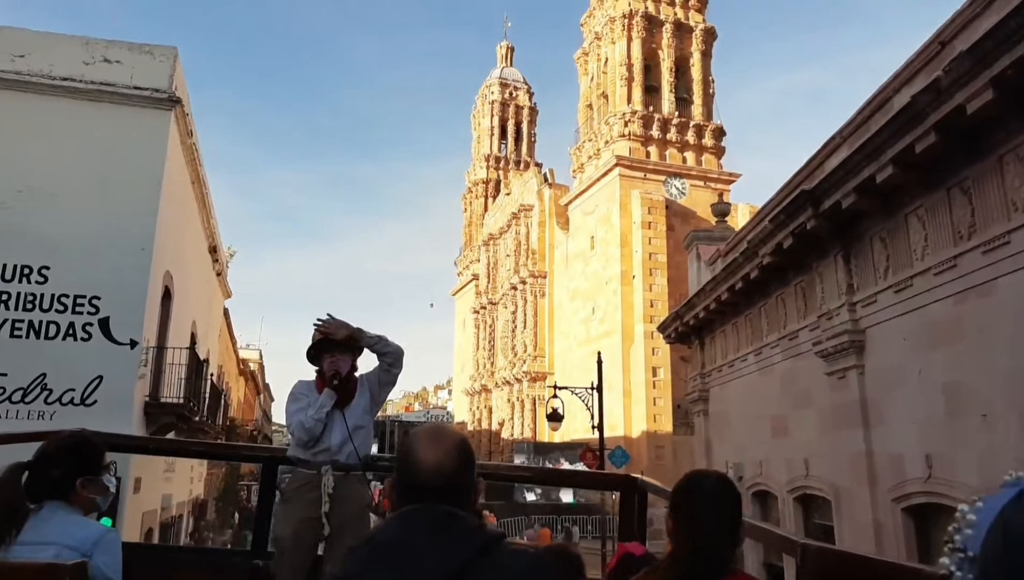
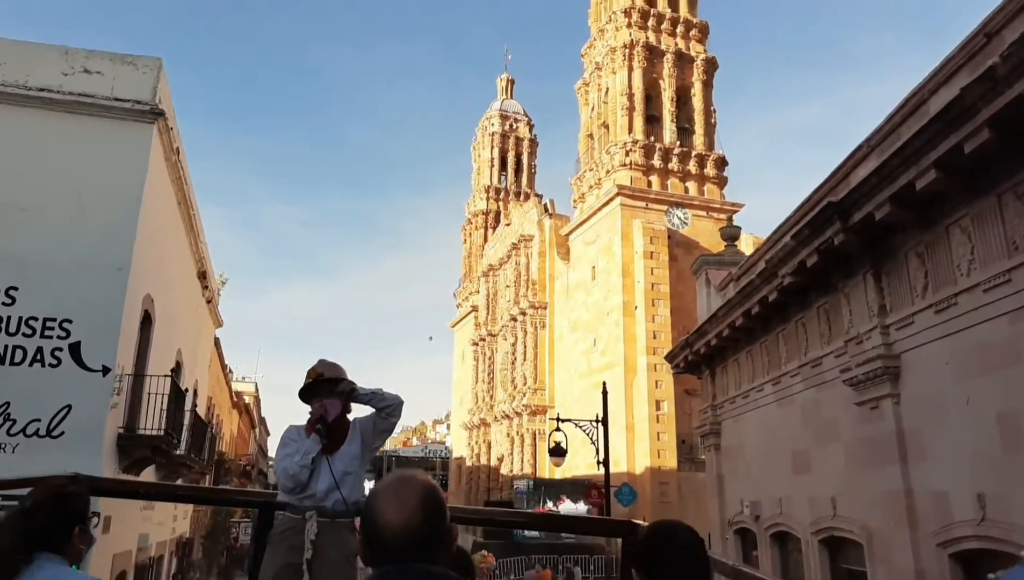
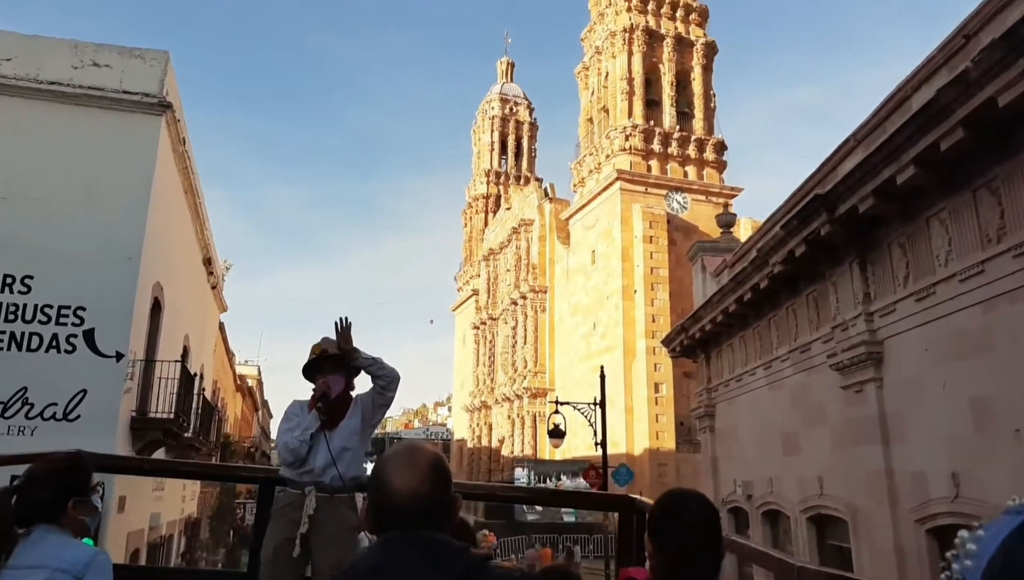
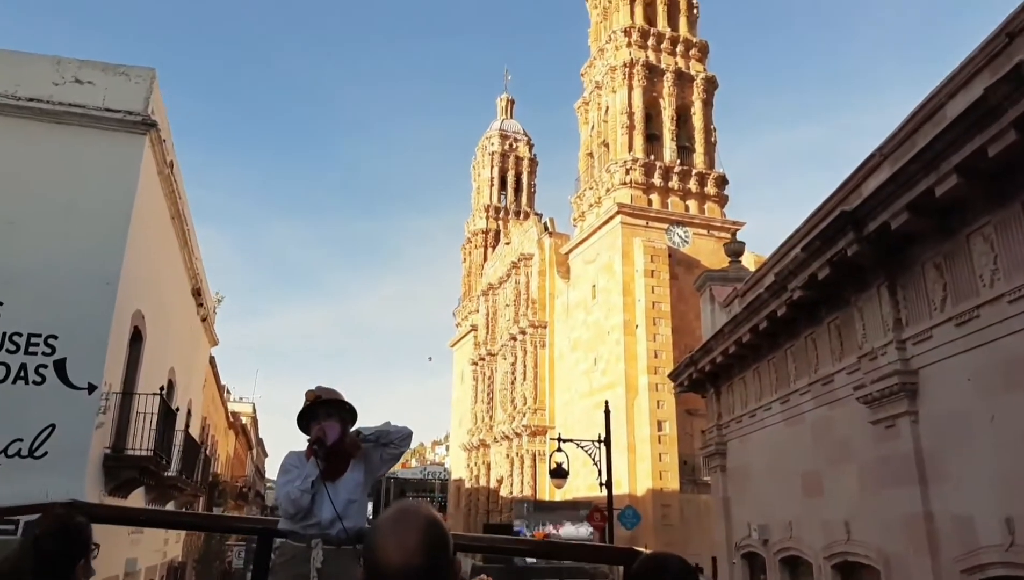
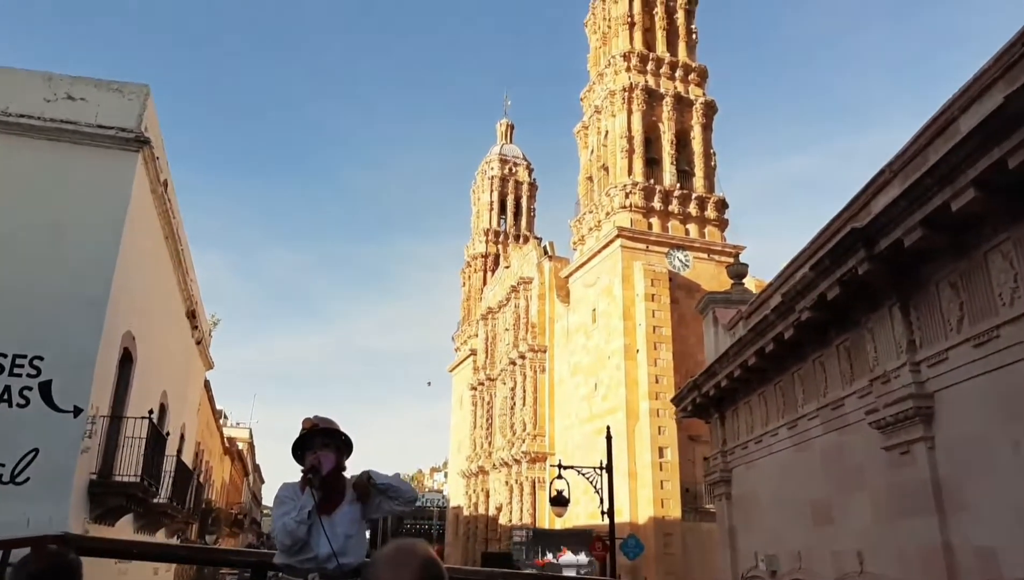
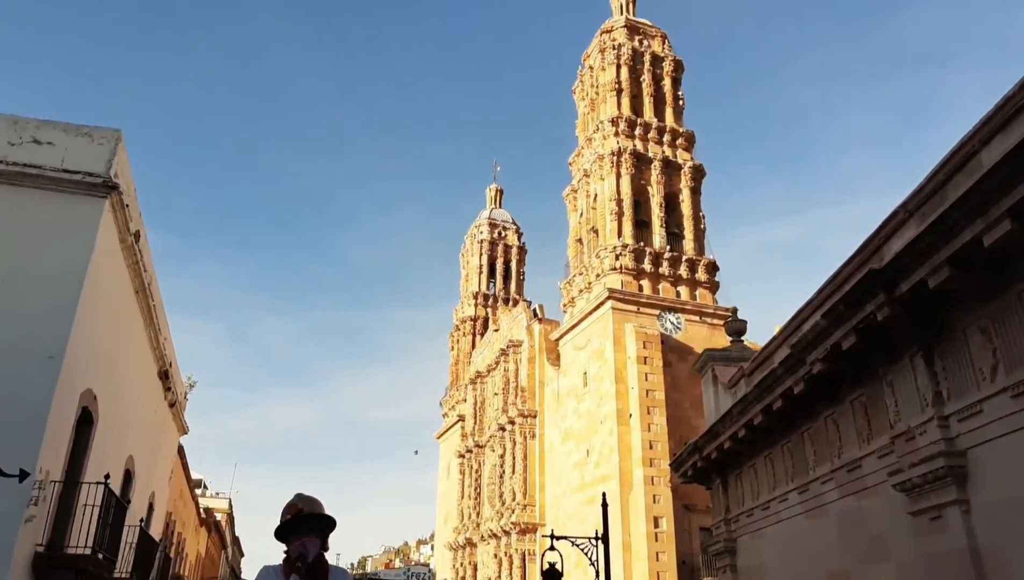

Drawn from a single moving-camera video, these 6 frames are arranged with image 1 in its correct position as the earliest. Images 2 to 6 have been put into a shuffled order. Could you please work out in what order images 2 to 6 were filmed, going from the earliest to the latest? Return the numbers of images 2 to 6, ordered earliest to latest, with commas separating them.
3, 2, 4, 5, 6
